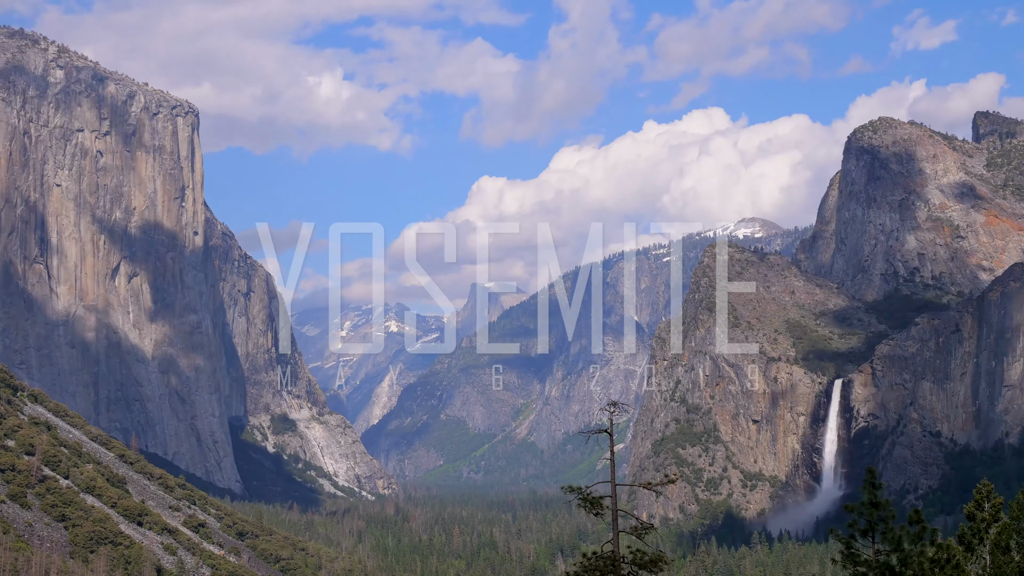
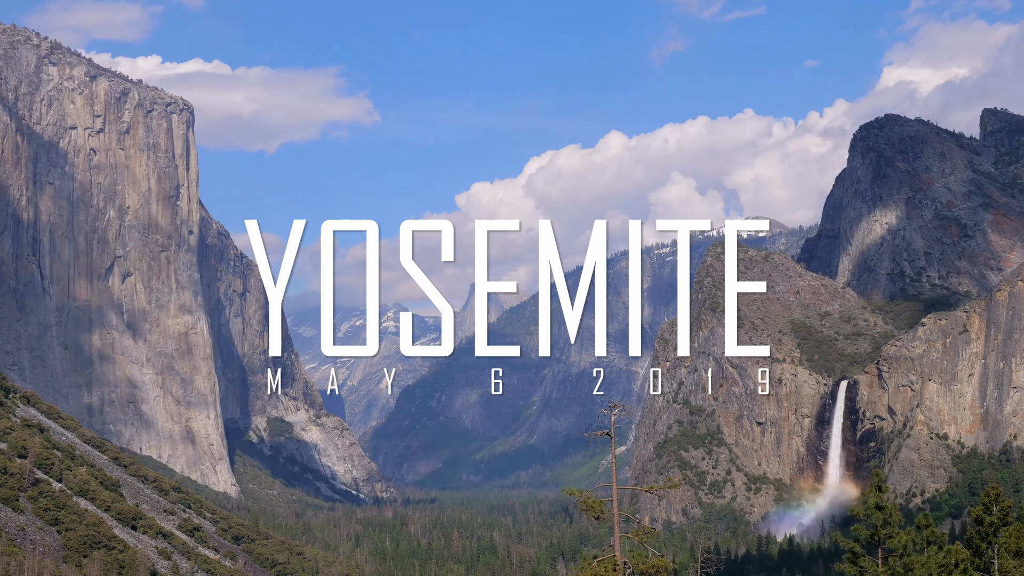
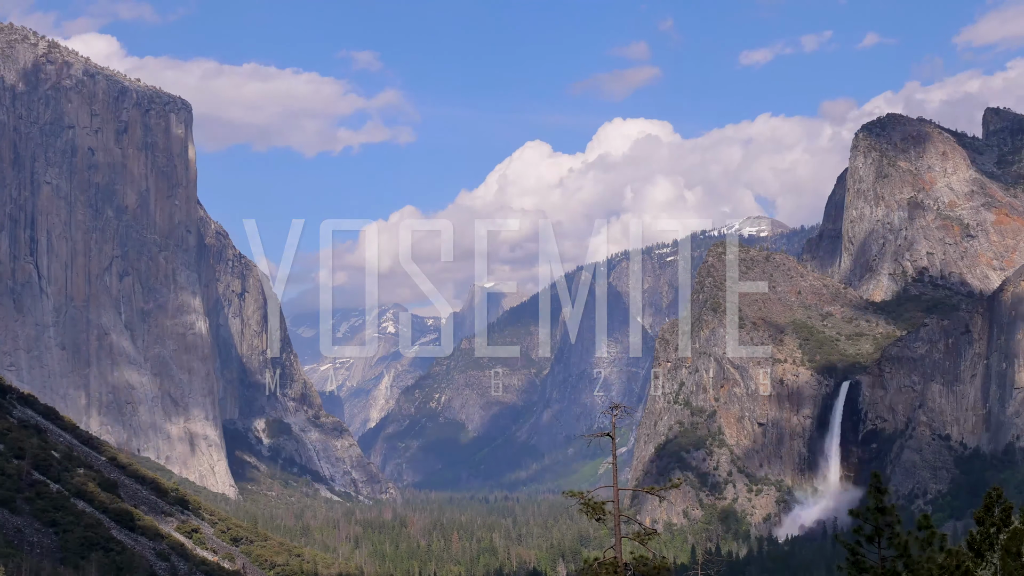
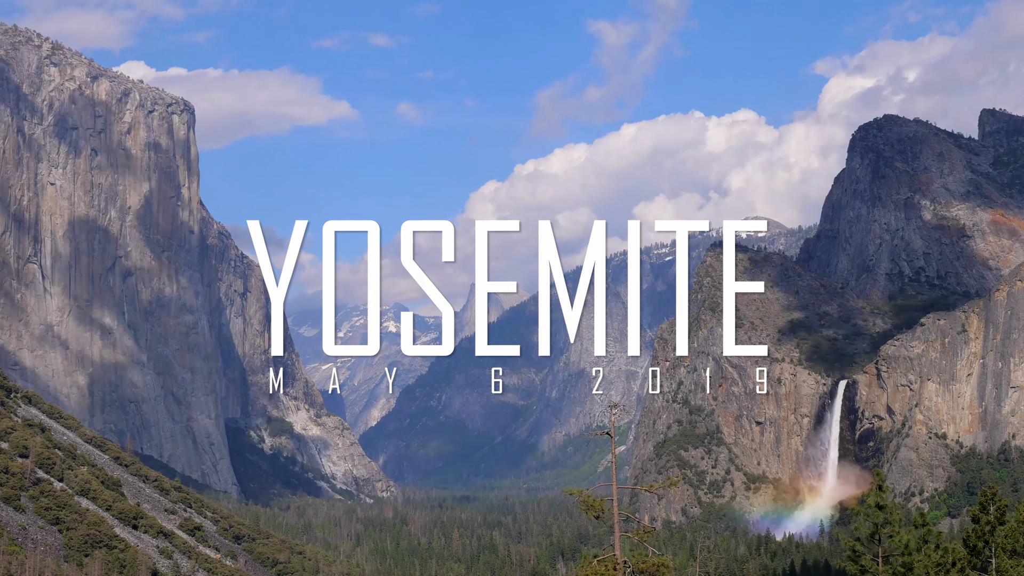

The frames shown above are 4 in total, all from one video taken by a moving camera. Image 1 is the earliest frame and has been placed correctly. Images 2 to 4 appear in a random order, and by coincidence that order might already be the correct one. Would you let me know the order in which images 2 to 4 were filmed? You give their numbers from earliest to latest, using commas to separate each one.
4, 2, 3
